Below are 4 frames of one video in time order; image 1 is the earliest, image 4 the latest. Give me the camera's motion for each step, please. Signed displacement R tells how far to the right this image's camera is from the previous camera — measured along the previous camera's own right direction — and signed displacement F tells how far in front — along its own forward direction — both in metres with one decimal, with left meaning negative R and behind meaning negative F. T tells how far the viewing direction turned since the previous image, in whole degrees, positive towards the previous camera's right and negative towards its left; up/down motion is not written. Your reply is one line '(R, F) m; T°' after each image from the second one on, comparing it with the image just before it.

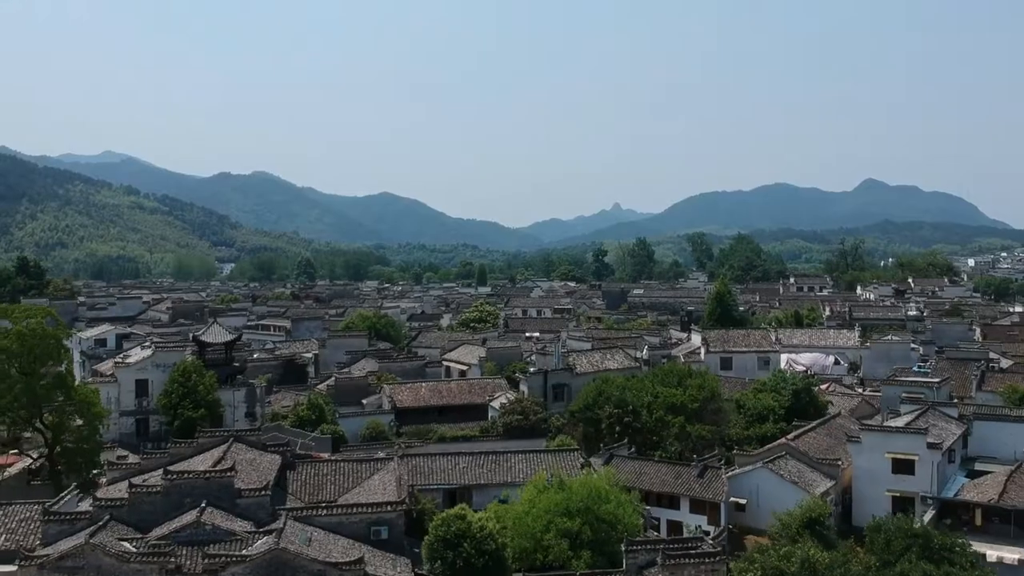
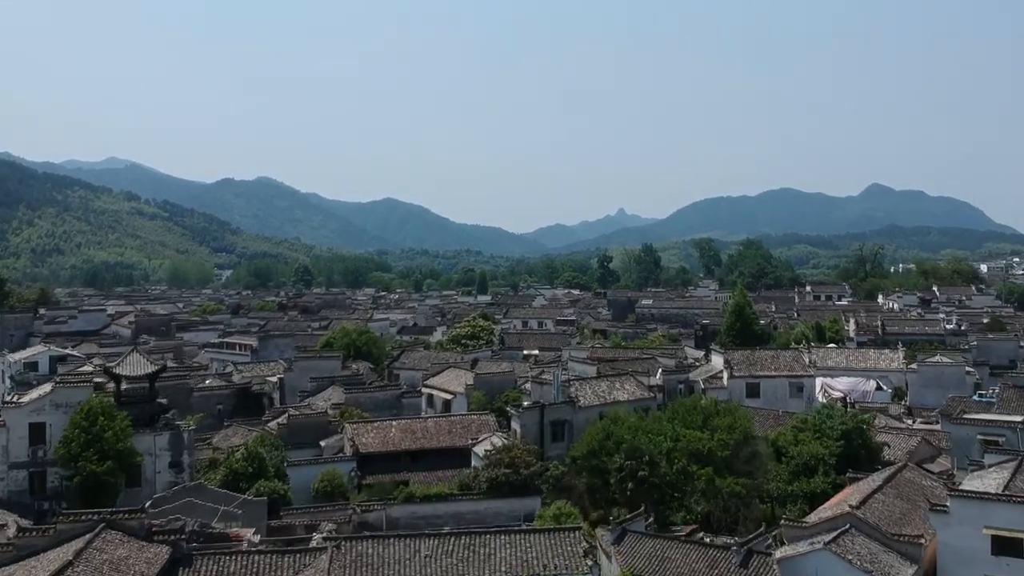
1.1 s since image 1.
(+0.3, +3.8) m; 0°
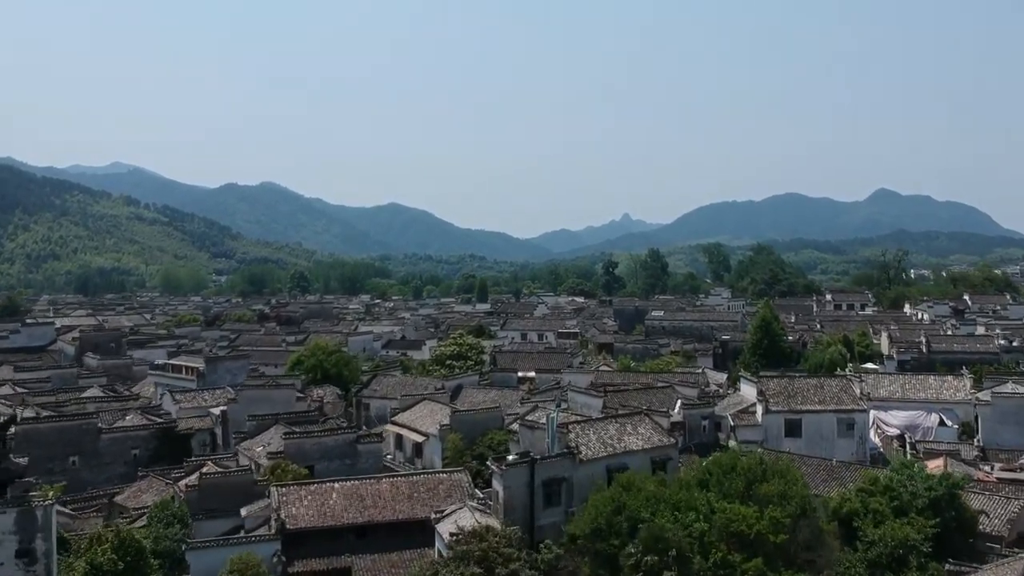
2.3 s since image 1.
(+0.3, +4.4) m; 0°
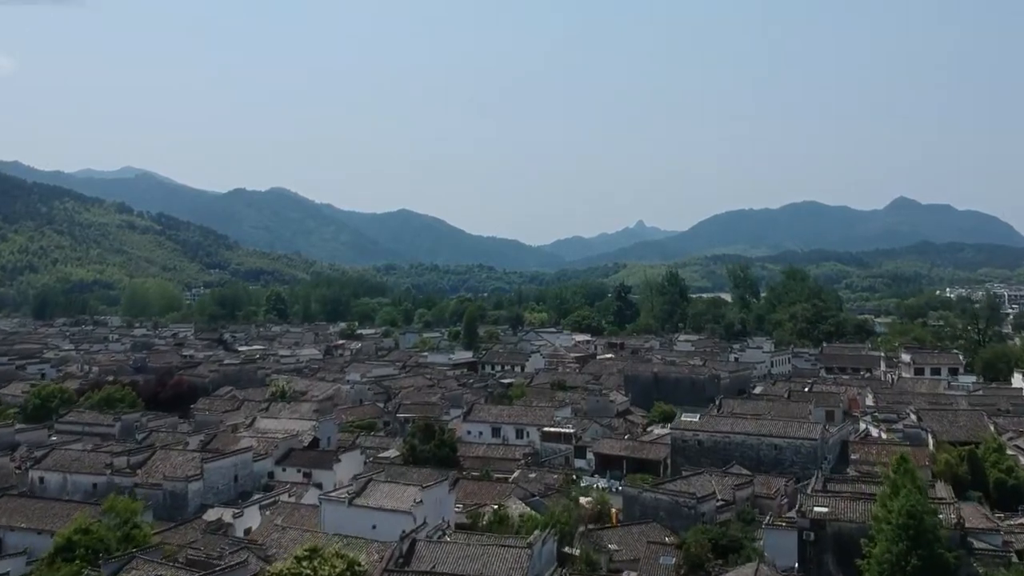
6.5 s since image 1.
(+1.5, +14.6) m; -1°
